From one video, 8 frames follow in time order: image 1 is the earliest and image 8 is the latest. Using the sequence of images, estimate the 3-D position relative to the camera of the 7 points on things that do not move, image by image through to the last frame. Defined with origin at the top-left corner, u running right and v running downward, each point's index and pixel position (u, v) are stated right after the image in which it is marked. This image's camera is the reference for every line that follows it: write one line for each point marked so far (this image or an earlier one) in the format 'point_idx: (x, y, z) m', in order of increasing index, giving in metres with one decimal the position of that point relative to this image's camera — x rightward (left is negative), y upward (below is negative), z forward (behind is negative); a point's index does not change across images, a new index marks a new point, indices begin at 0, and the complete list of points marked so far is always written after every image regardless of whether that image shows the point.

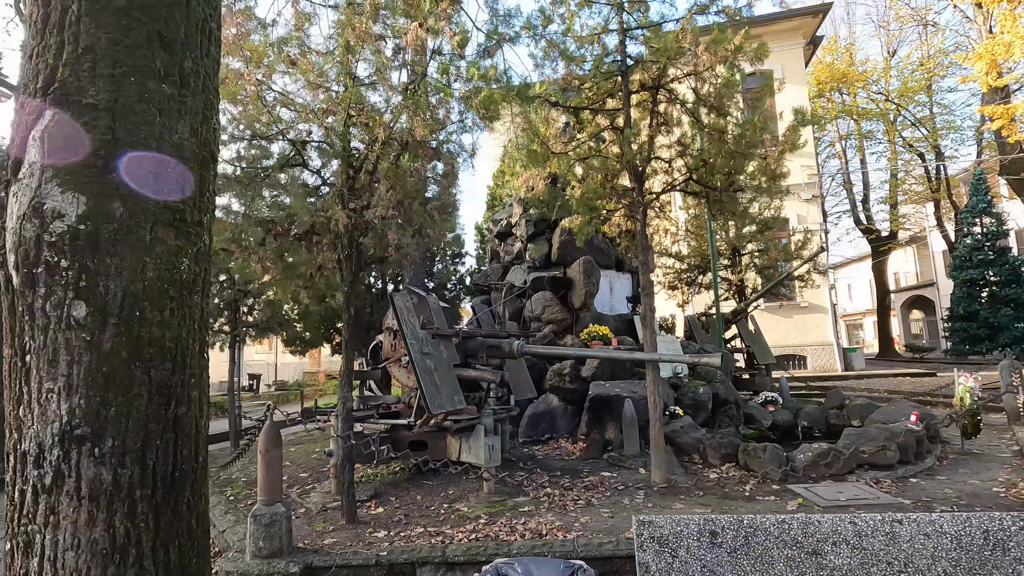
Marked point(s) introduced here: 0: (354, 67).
0: (-1.9, +2.6, +6.3) m
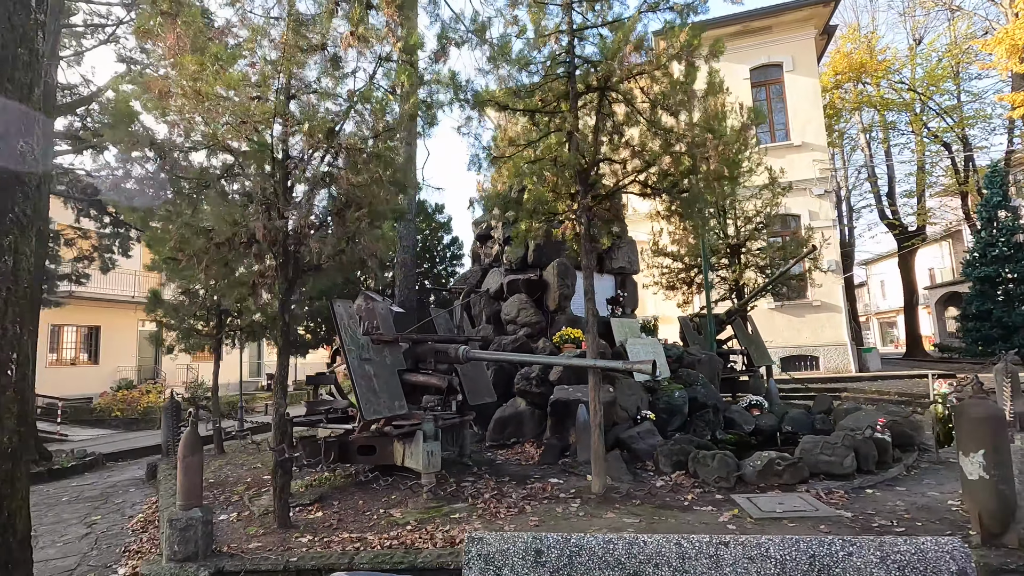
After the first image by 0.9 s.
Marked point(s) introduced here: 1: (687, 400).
0: (-2.6, +2.5, +6.3) m
1: (+3.1, -2.0, +9.4) m
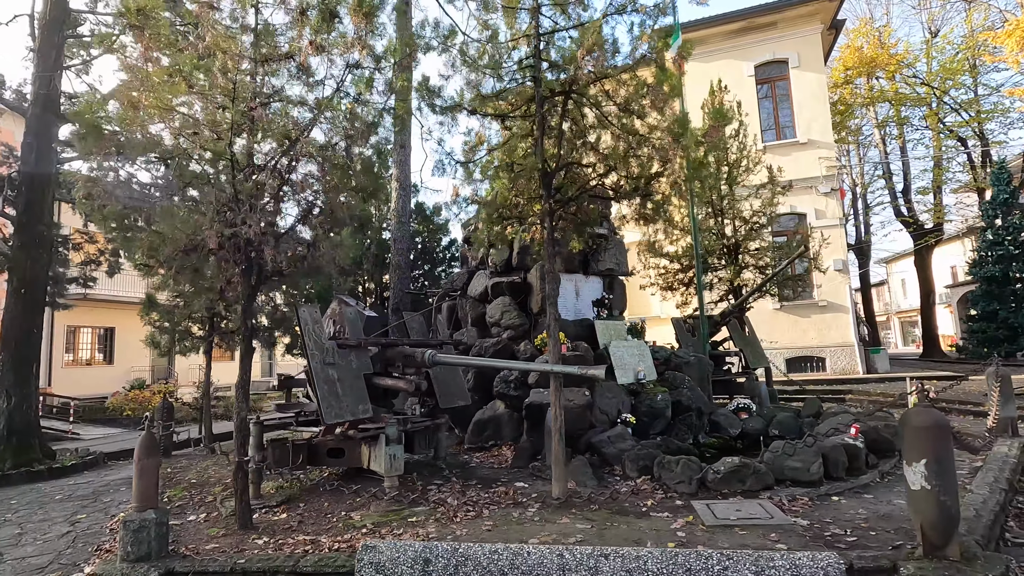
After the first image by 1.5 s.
0: (-3.0, +2.4, +6.4) m
1: (+2.7, -2.0, +9.3) m
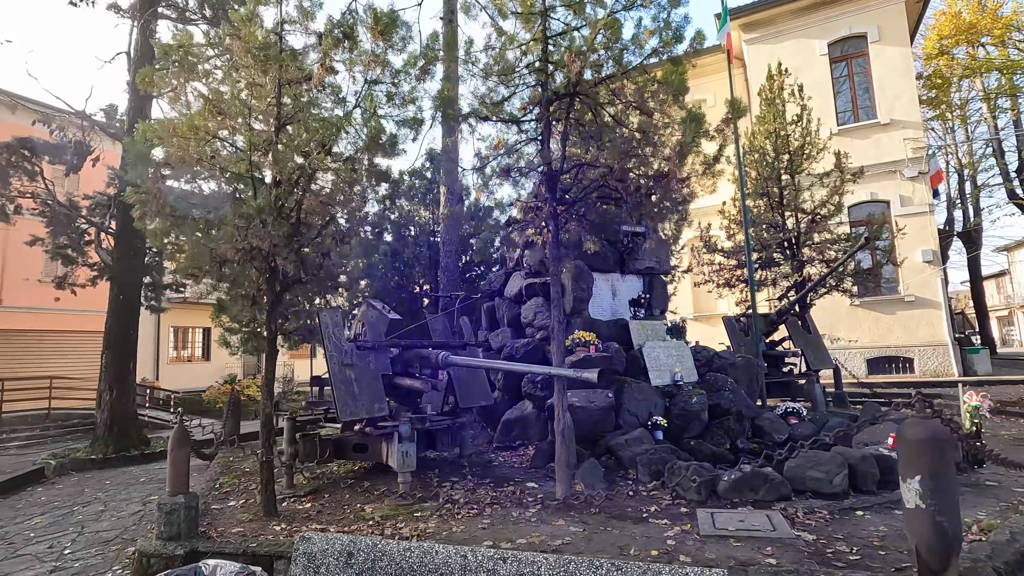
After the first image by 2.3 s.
0: (-2.9, +2.4, +7.0) m
1: (+3.3, -2.0, +9.0) m
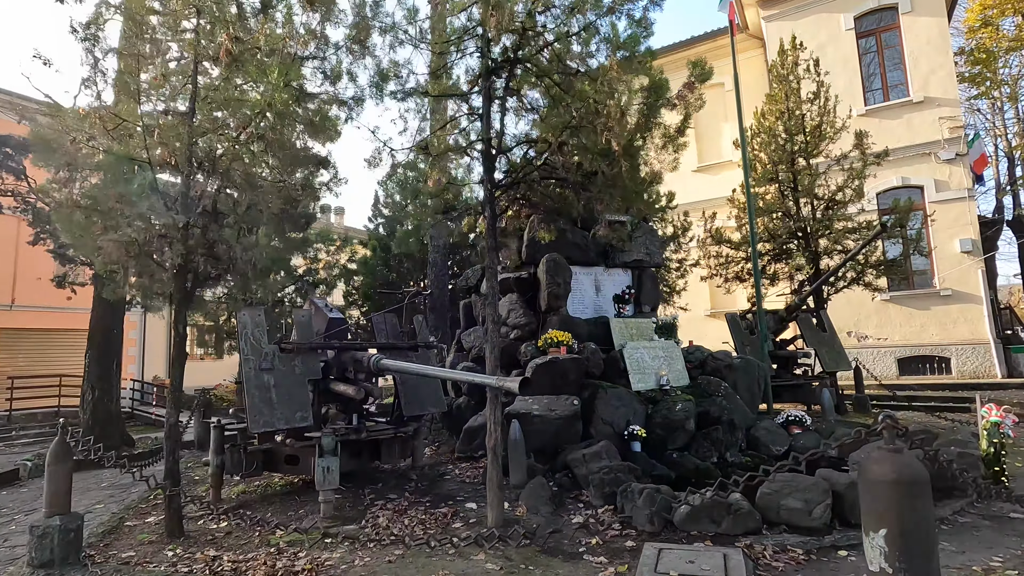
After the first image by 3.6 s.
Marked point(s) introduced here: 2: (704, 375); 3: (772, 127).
0: (-3.6, +2.4, +6.4) m
1: (+2.7, -1.9, +8.1) m
2: (+3.3, -1.5, +9.3) m
3: (+6.5, +4.0, +13.4) m
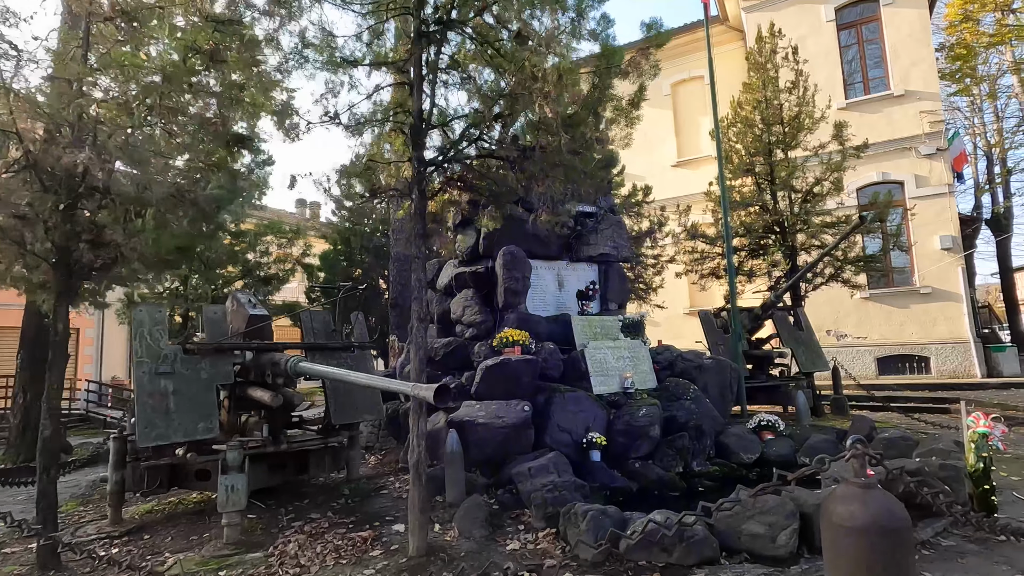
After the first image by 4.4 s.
0: (-4.3, +2.5, +5.6) m
1: (+2.0, -1.8, +7.4) m
2: (+2.6, -1.5, +8.7) m
3: (+5.7, +4.1, +12.9) m
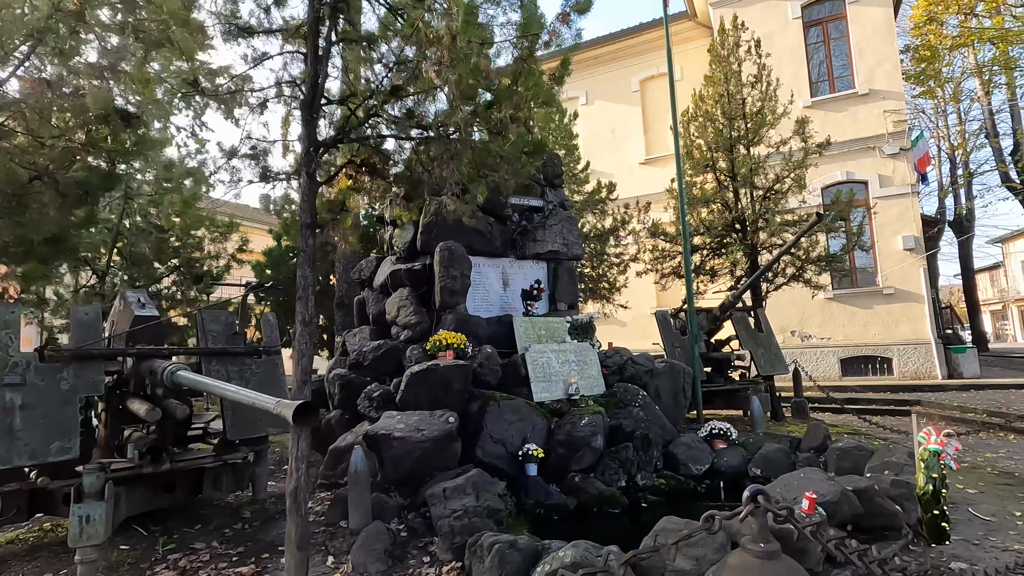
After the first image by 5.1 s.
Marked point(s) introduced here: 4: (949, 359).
0: (-5.1, +2.5, +4.8) m
1: (+1.1, -1.8, +6.9) m
2: (+1.7, -1.4, +8.2) m
3: (+4.6, +4.1, +12.5) m
4: (+12.9, -2.1, +15.8) m
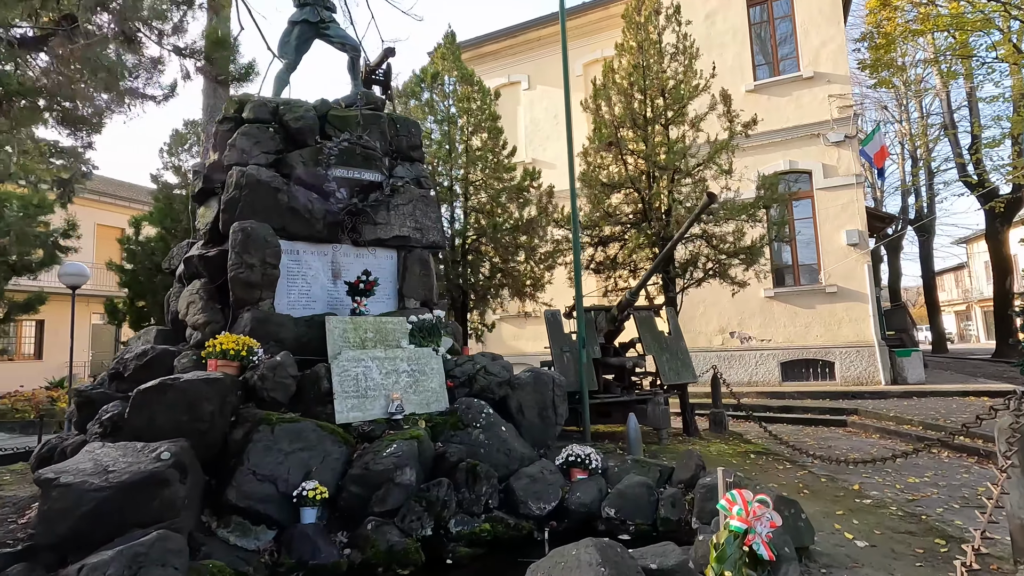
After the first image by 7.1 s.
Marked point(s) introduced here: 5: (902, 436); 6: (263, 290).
0: (-7.2, +2.6, +3.1) m
1: (-1.1, -1.7, +5.4) m
2: (-0.5, -1.4, +6.7) m
3: (+2.3, +4.2, +11.0) m
4: (+10.4, -2.0, +14.7) m
5: (+7.2, -2.8, +9.9) m
6: (-2.9, 0.0, +6.3) m
